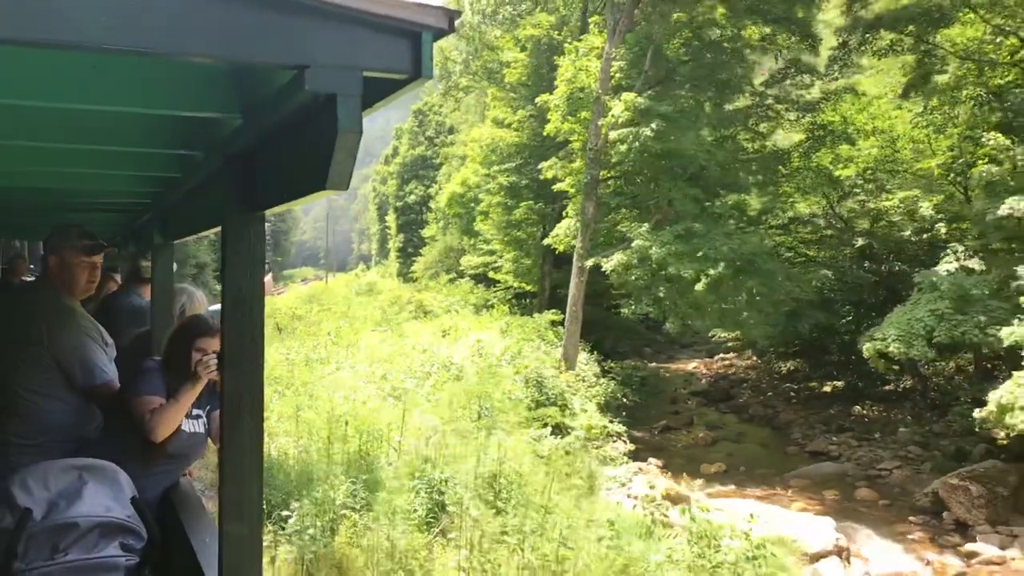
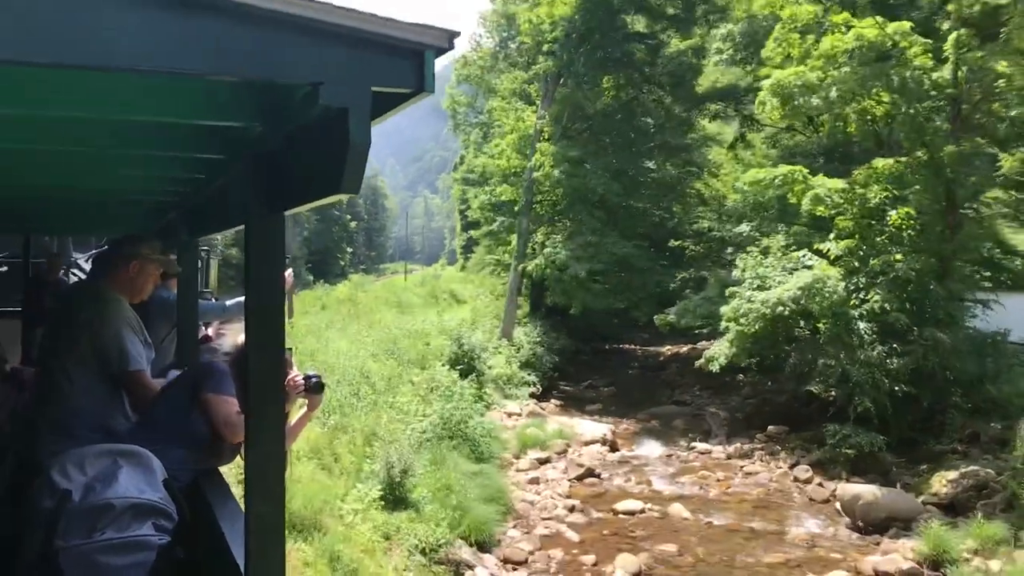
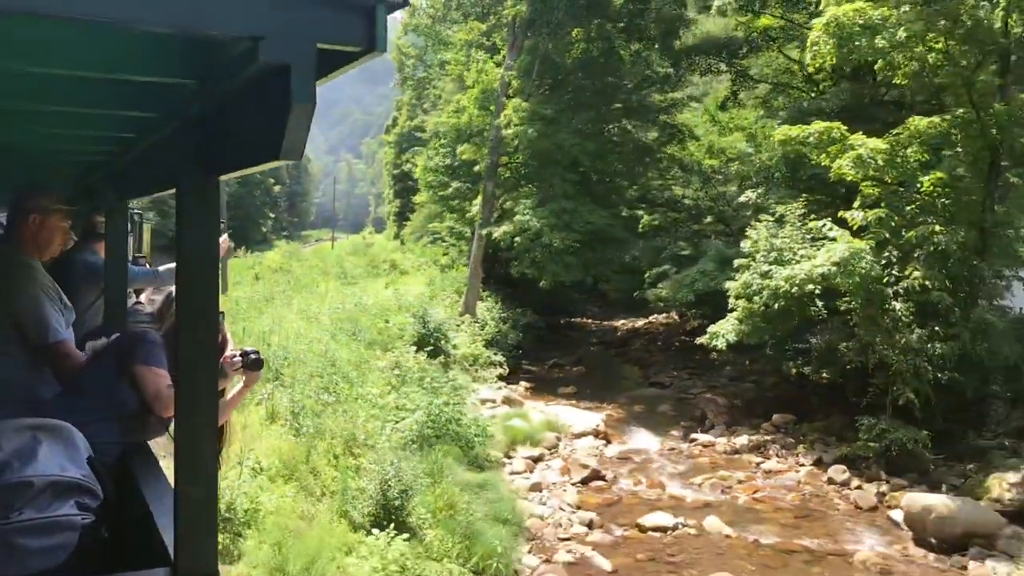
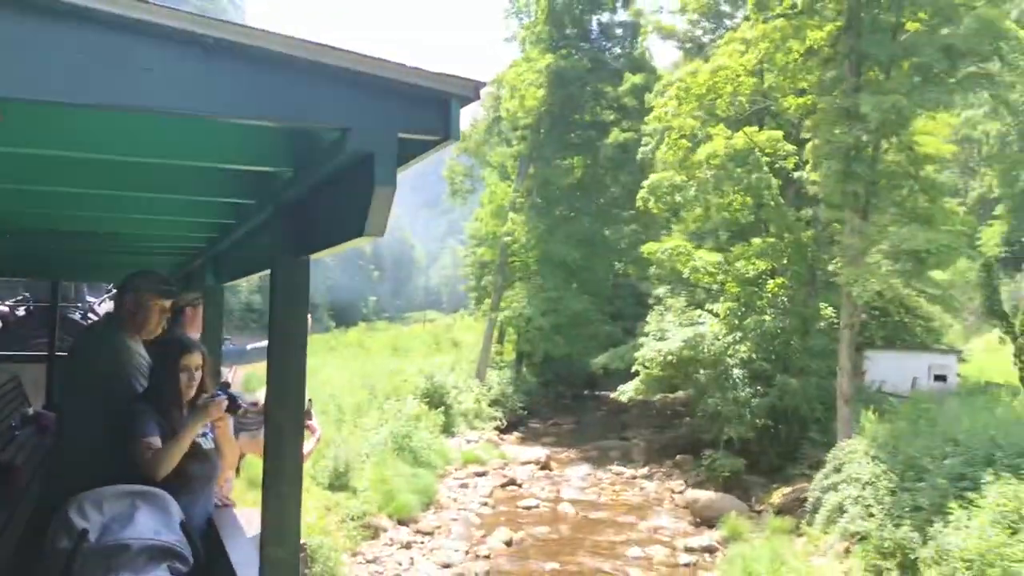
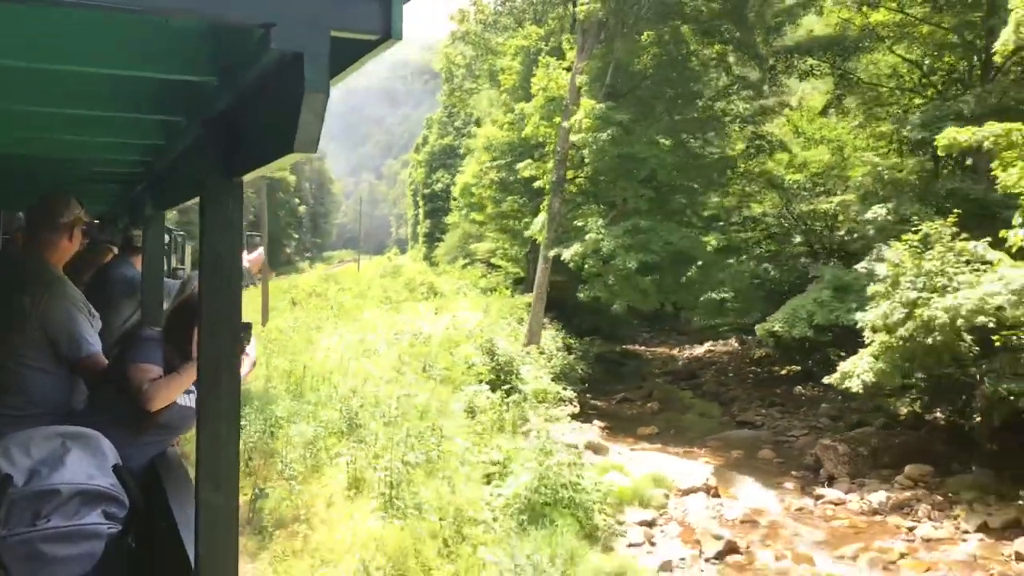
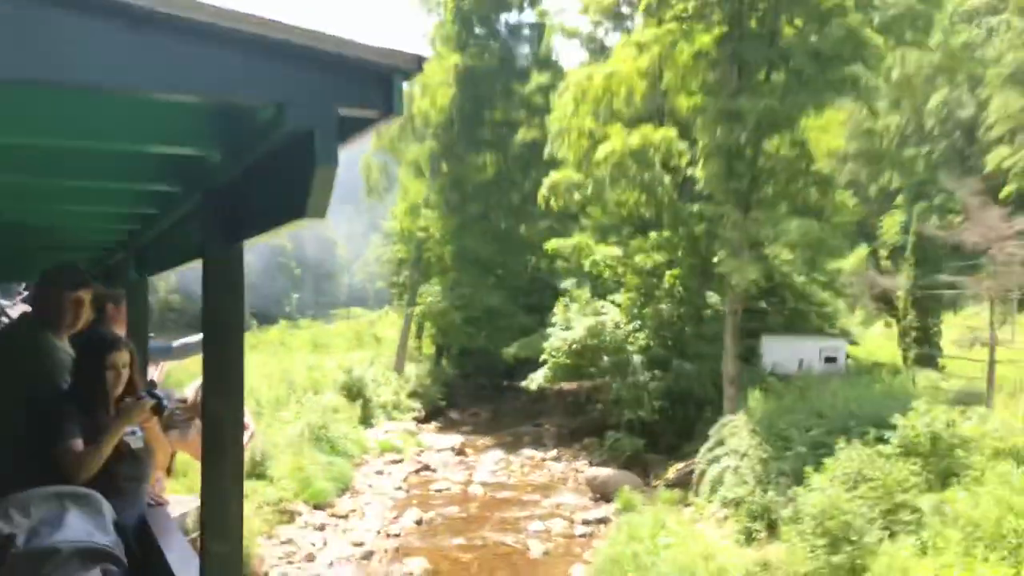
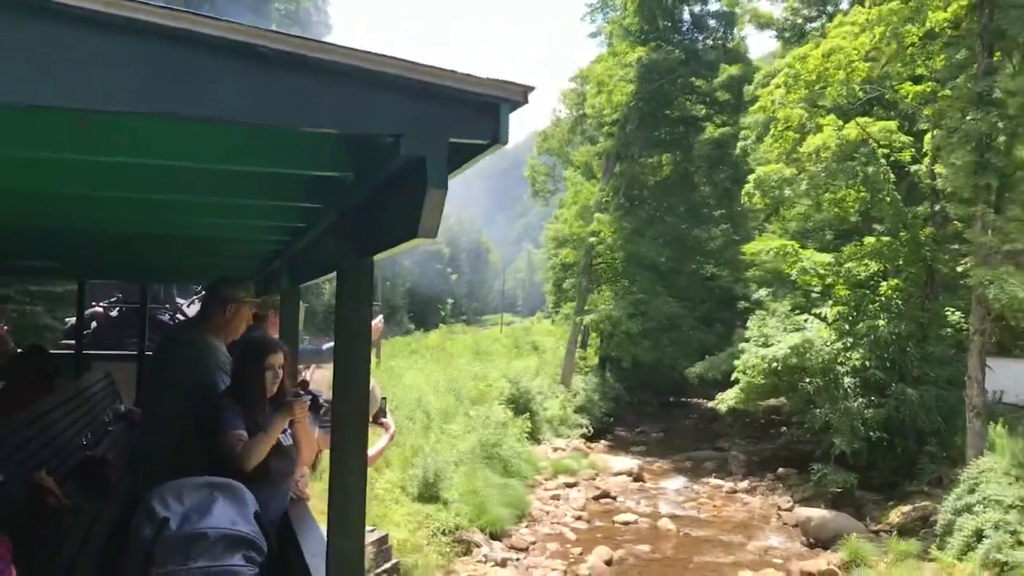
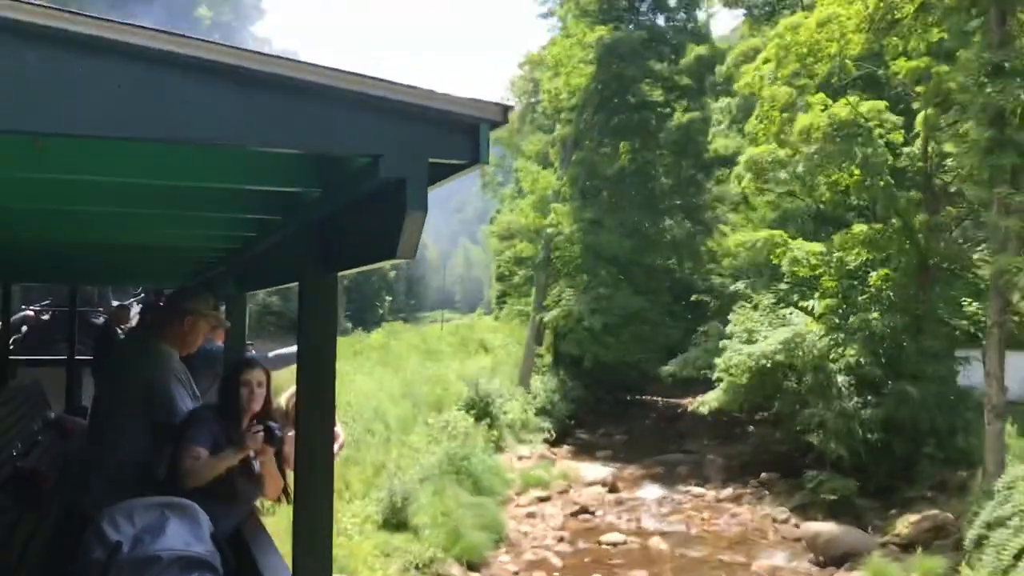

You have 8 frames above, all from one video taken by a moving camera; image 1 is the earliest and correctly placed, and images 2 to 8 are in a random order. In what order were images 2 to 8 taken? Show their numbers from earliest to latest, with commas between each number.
5, 3, 2, 8, 7, 4, 6
